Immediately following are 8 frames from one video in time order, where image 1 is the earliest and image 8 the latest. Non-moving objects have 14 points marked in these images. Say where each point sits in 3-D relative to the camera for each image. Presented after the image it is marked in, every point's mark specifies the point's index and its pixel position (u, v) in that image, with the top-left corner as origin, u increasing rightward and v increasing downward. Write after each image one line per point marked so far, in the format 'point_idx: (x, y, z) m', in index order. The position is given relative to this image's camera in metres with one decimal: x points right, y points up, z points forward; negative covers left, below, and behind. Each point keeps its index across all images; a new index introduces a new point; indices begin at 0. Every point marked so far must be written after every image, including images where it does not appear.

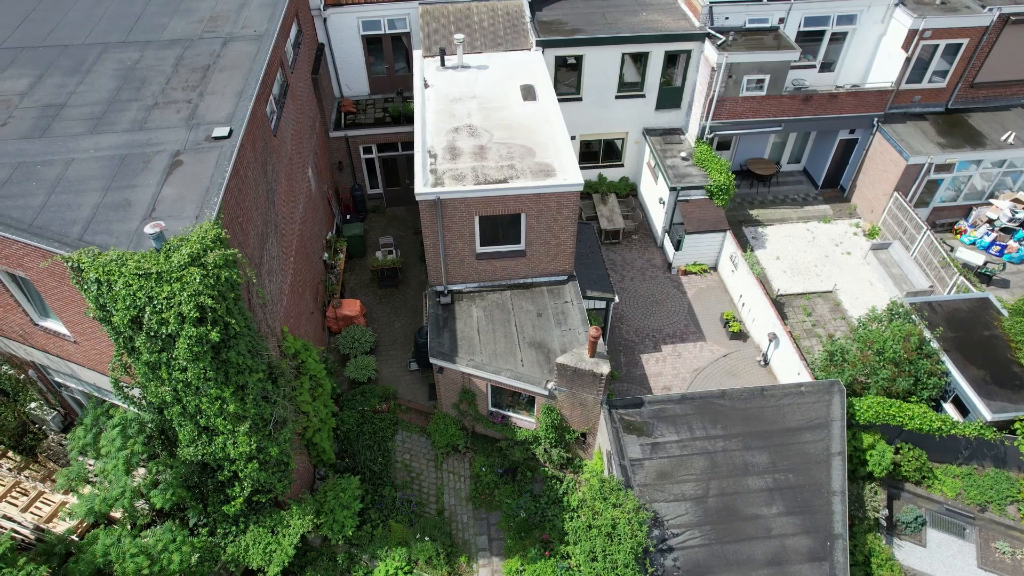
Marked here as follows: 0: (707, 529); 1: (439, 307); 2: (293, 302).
0: (+4.2, -5.2, +13.8) m
1: (-2.0, -0.5, +18.1) m
2: (-5.8, -0.4, +16.9) m
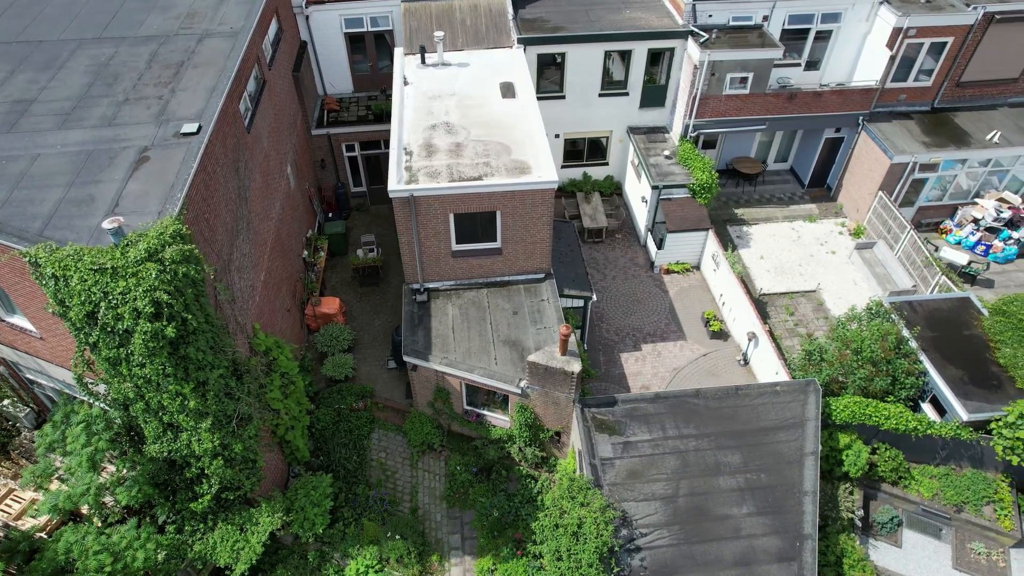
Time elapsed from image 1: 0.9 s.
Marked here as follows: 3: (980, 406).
0: (+3.5, -5.2, +13.8) m
1: (-2.7, -0.5, +18.0) m
2: (-6.5, -0.3, +16.9) m
3: (+12.0, -3.0, +16.3) m
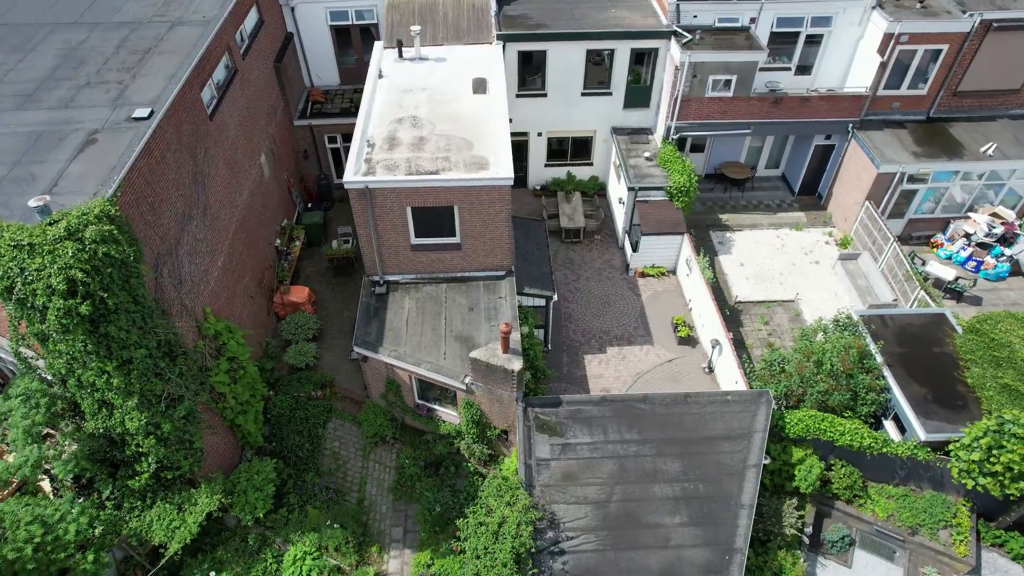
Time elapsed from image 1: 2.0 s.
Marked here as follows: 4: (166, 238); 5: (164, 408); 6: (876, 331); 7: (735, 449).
0: (+1.9, -5.2, +13.6) m
1: (-3.9, -0.3, +18.1) m
2: (-7.7, +0.1, +17.1) m
3: (+10.6, -3.4, +15.7) m
4: (-7.6, +1.1, +14.0) m
5: (-7.3, -2.5, +13.2) m
6: (+10.3, -1.2, +18.0) m
7: (+5.2, -3.8, +14.9) m
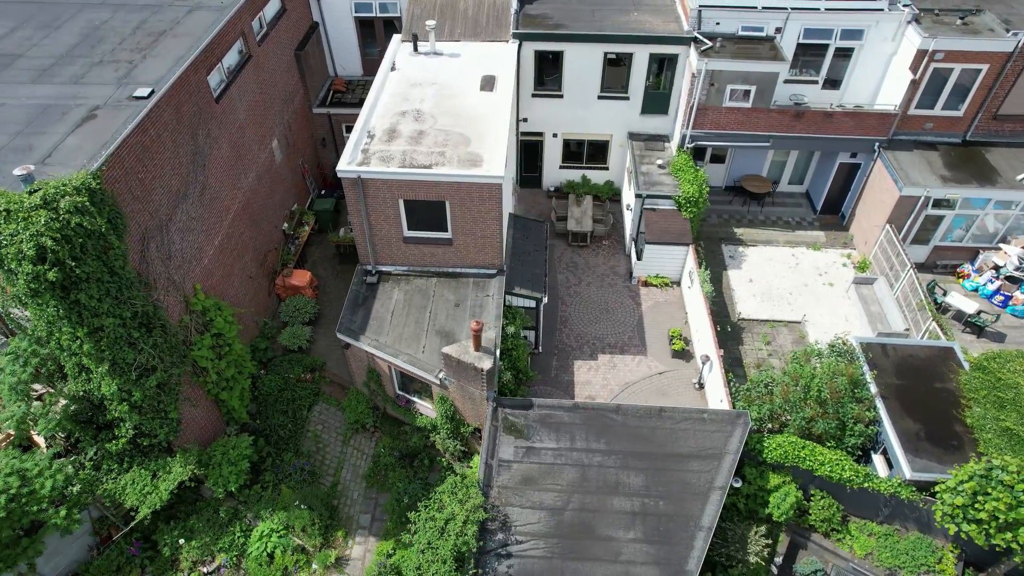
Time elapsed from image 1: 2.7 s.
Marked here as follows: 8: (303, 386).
0: (+0.9, -5.3, +13.4) m
1: (-4.2, +0.1, +18.3) m
2: (-8.1, +0.6, +17.6) m
3: (+9.7, -4.1, +14.9) m
4: (-8.1, +1.7, +14.6) m
5: (-8.2, -1.9, +13.7) m
6: (+9.8, -1.9, +17.2) m
7: (+4.3, -4.1, +14.5) m
8: (-6.2, -2.9, +19.1) m
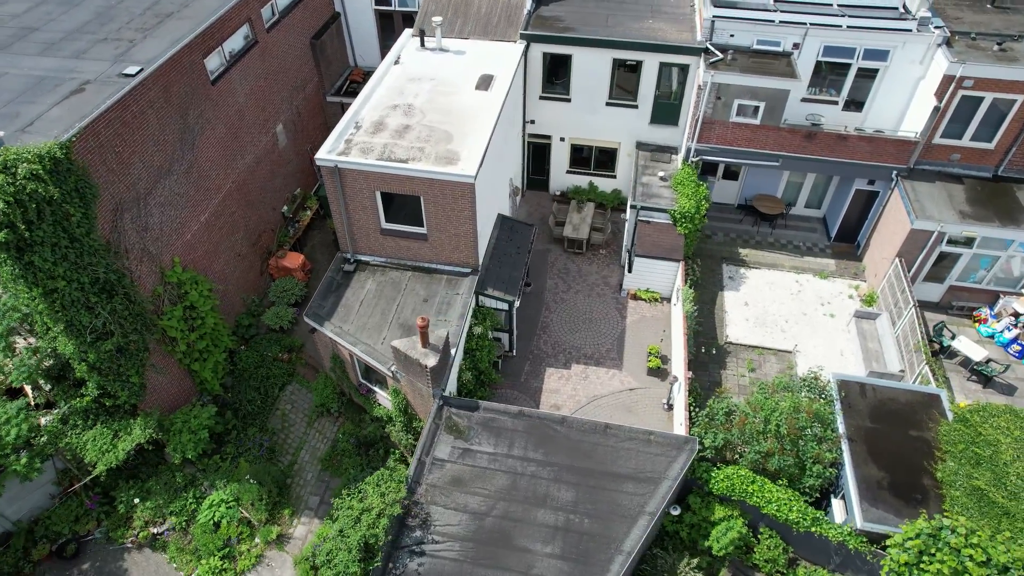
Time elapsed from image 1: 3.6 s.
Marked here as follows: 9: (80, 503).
0: (-0.9, -5.4, +13.3) m
1: (-5.0, +0.4, +18.7) m
2: (-8.8, +1.4, +18.3) m
3: (+8.1, -5.0, +14.0) m
4: (-9.0, +2.4, +15.2) m
5: (-9.5, -1.2, +14.5) m
6: (+8.6, -2.8, +16.3) m
7: (+2.8, -4.5, +14.1) m
8: (-7.2, -2.4, +19.6) m
9: (-11.2, -5.5, +16.5) m
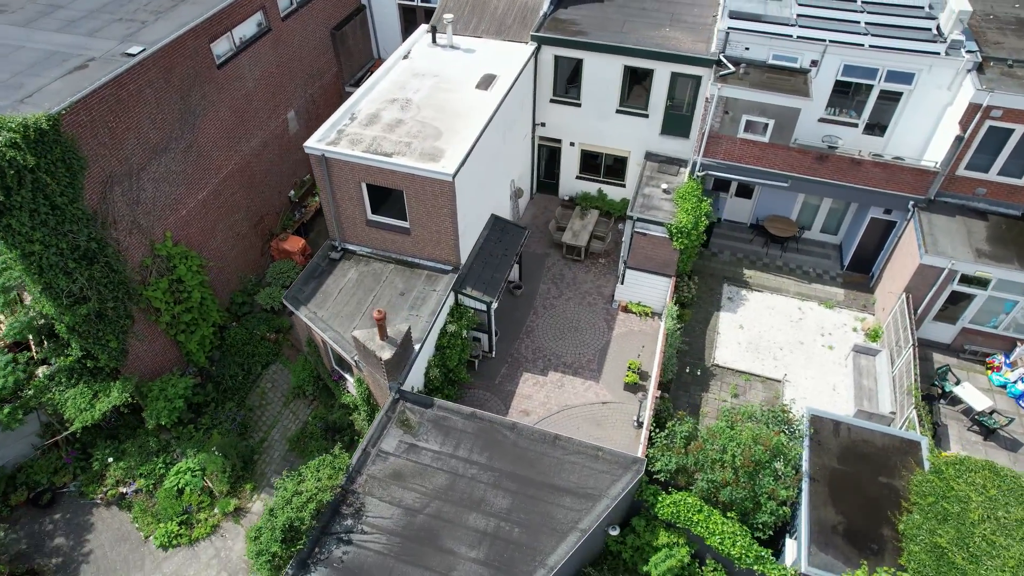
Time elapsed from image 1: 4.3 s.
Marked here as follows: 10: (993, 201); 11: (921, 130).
0: (-2.4, -5.3, +13.4) m
1: (-5.5, +0.8, +19.0) m
2: (-9.3, +2.1, +19.0) m
3: (+6.6, -5.7, +13.3) m
4: (-9.6, +3.2, +16.0) m
5: (-10.5, -0.4, +15.3) m
6: (+7.5, -3.6, +15.5) m
7: (+1.3, -4.7, +13.8) m
8: (-7.9, -1.8, +20.2) m
9: (-12.4, -4.6, +17.4) m
10: (+14.6, +2.7, +19.4) m
11: (+12.7, +4.9, +19.9) m
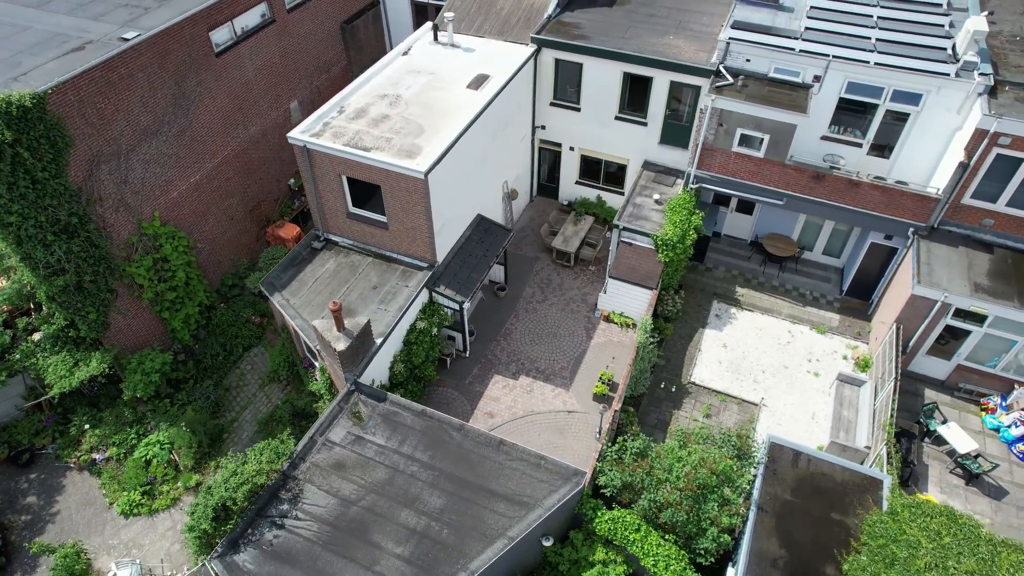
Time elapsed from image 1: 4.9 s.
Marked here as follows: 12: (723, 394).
0: (-3.9, -5.1, +13.5) m
1: (-6.2, +1.2, +19.4) m
2: (-9.8, +2.7, +19.6) m
3: (+5.0, -6.2, +12.8) m
4: (-10.3, +3.8, +16.6) m
5: (-11.5, +0.4, +16.0) m
6: (+6.2, -4.2, +14.9) m
7: (-0.1, -4.8, +13.7) m
8: (-8.6, -1.3, +20.7) m
9: (-13.5, -3.7, +18.3) m
10: (+14.0, +1.6, +18.3) m
11: (+12.3, +4.0, +18.9) m
12: (+6.3, -3.2, +19.1) m
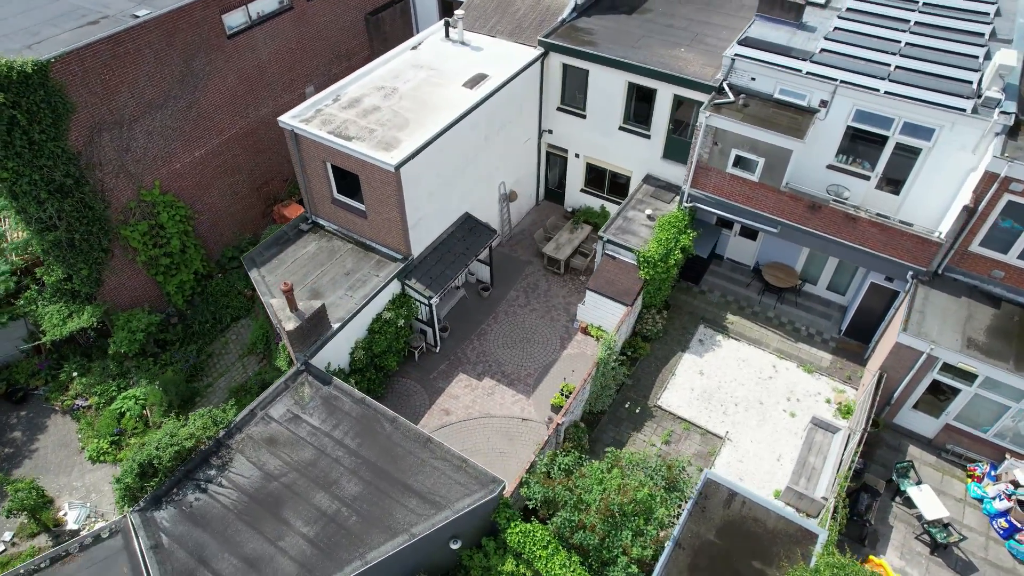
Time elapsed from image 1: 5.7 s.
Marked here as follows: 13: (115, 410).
0: (-5.9, -4.7, +14.0) m
1: (-6.8, +1.8, +20.0) m
2: (-10.2, +3.7, +20.7) m
3: (+2.8, -6.7, +12.3) m
4: (-10.9, +4.9, +17.7) m
5: (-12.5, +1.6, +17.2) m
6: (+4.4, -4.8, +14.3) m
7: (-2.1, -4.8, +13.7) m
8: (-9.3, -0.4, +21.6) m
9: (-14.7, -2.3, +19.7) m
10: (+13.1, 0.0, +16.7) m
11: (+11.8, +2.6, +17.5) m
12: (+5.1, -3.9, +18.4) m
13: (-11.7, -3.6, +18.8) m
